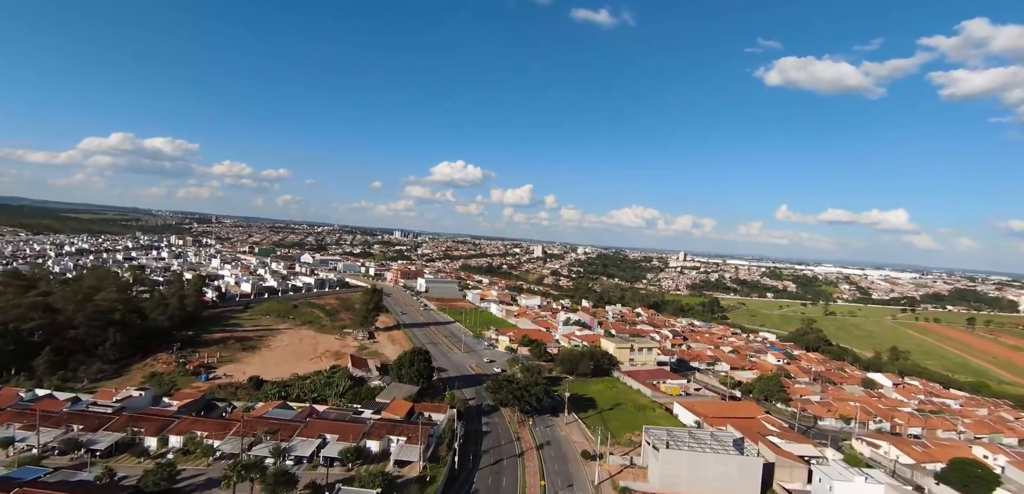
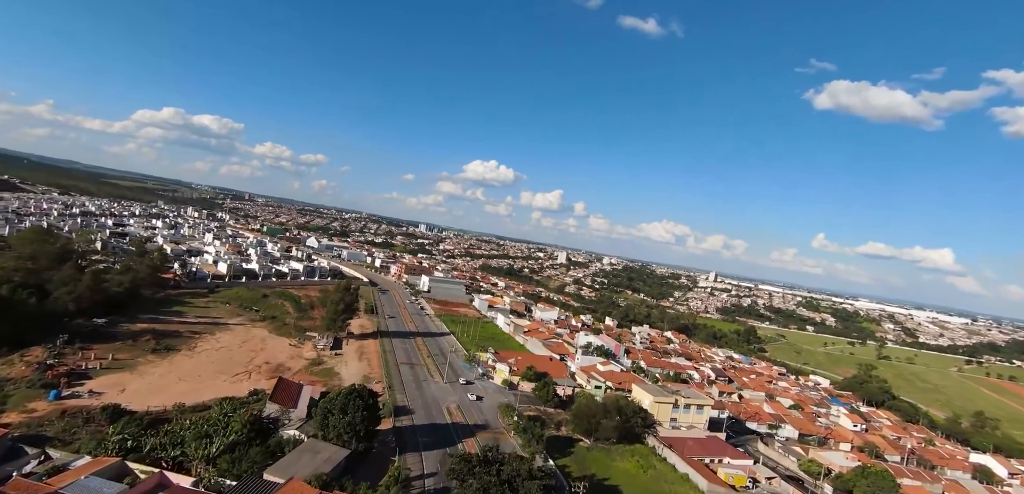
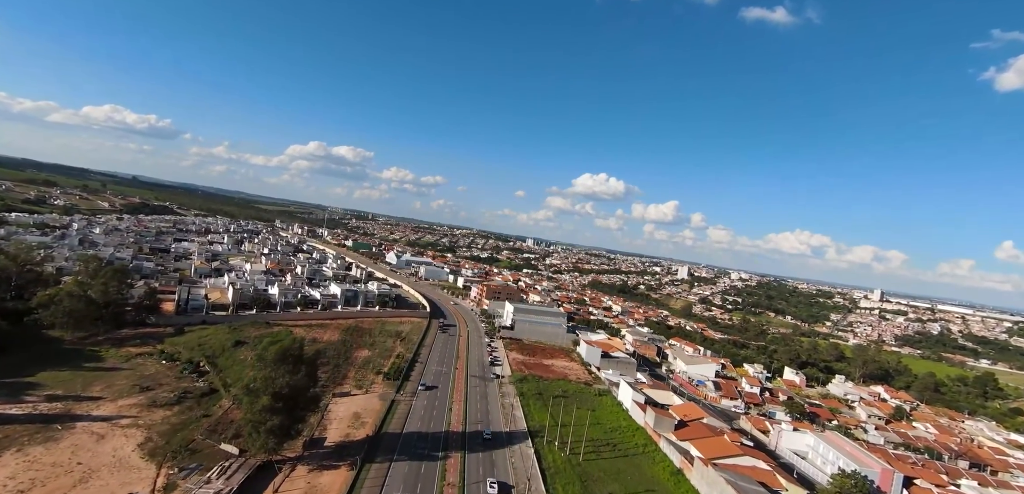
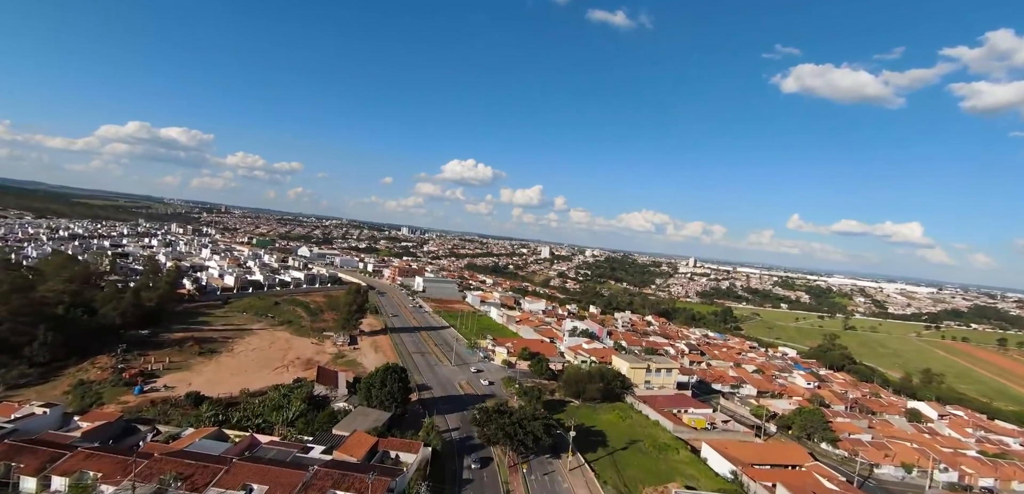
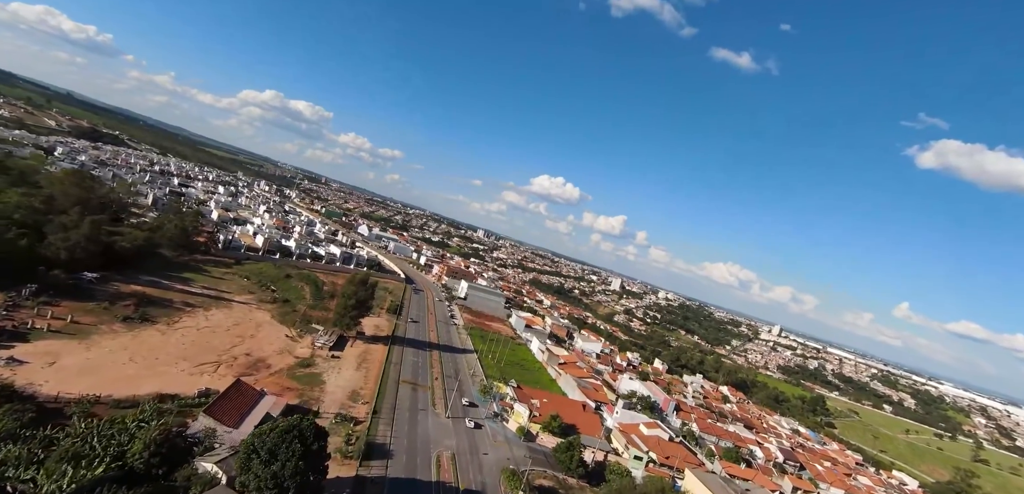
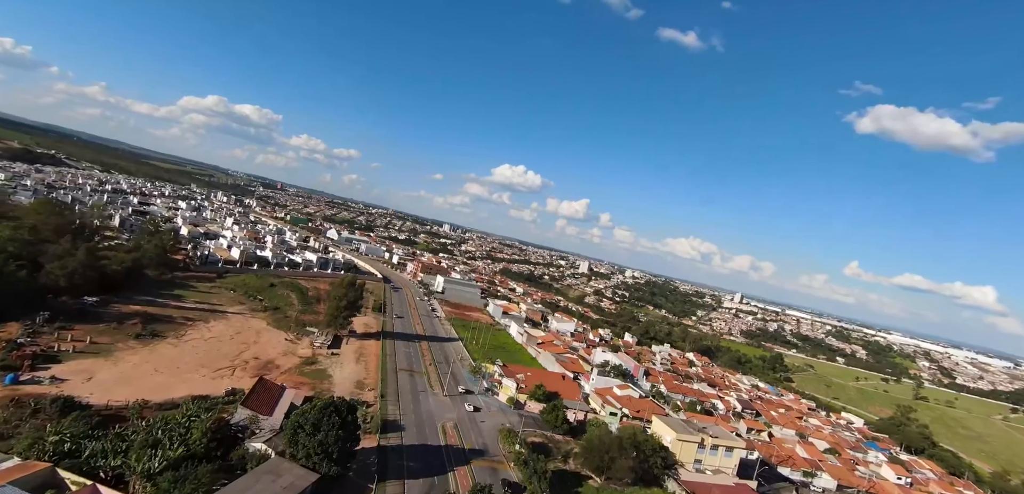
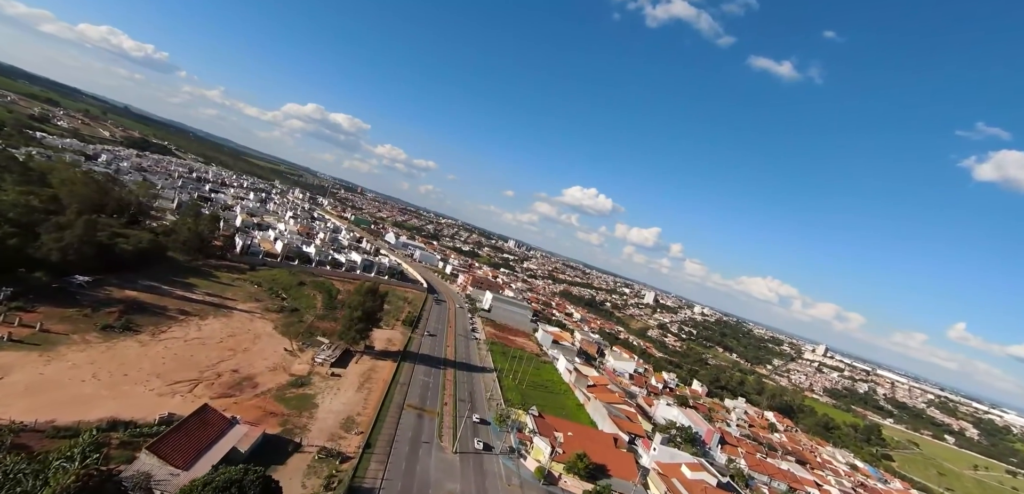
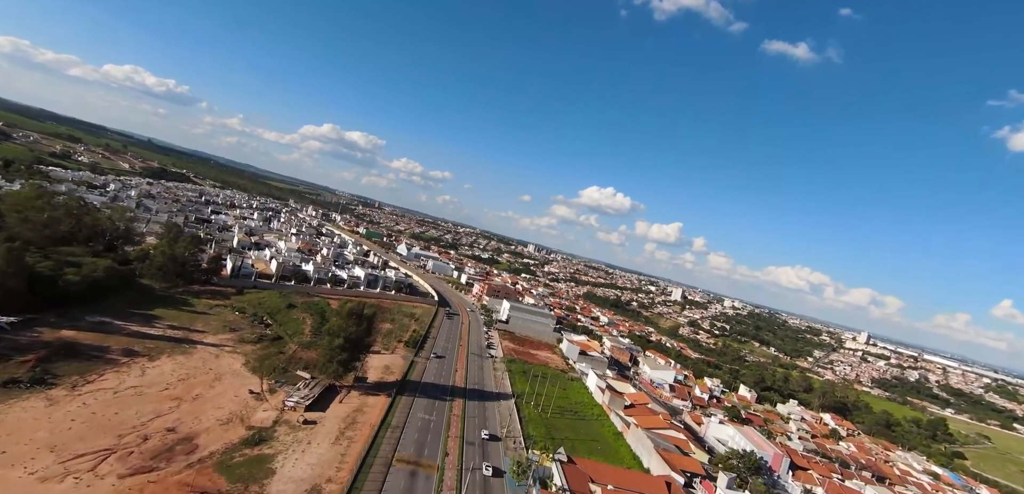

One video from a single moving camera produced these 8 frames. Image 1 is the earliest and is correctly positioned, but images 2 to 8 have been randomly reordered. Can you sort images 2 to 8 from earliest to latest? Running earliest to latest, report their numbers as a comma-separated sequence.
4, 2, 6, 5, 7, 8, 3
